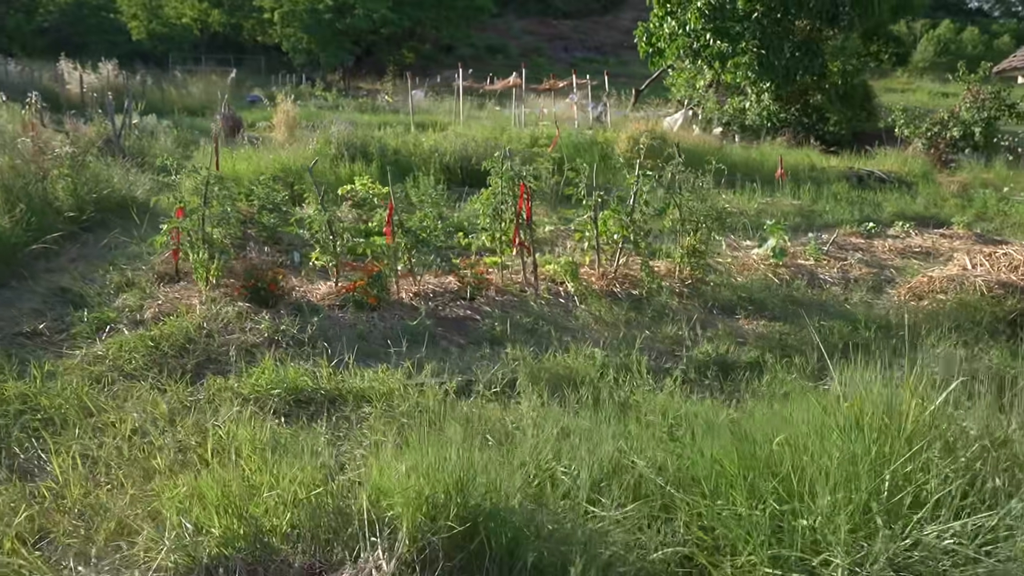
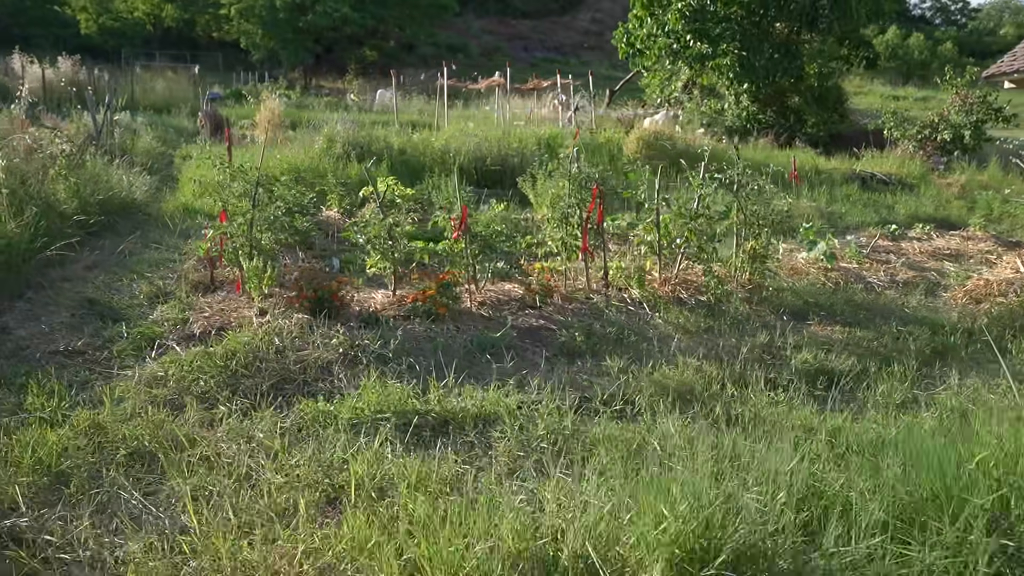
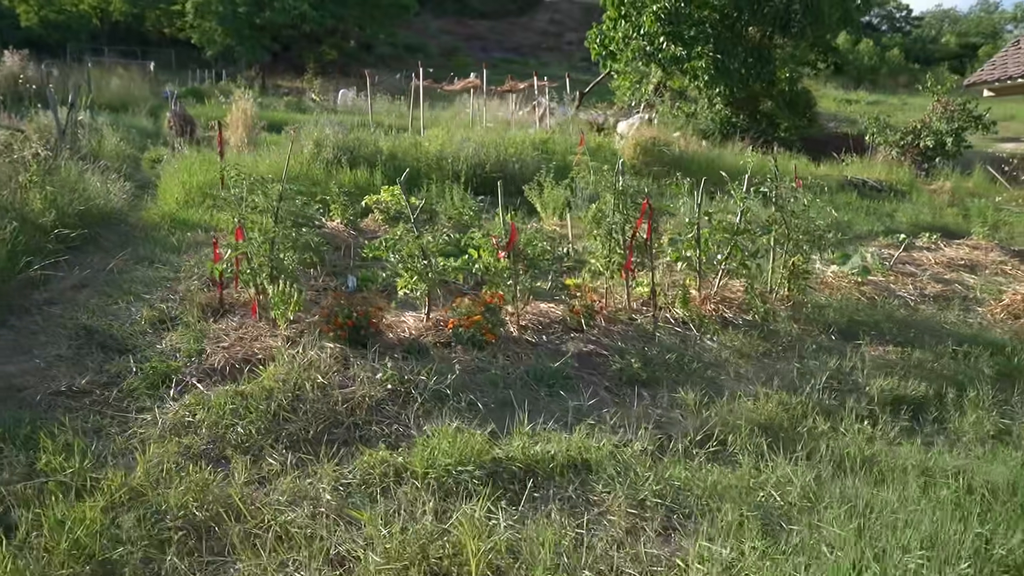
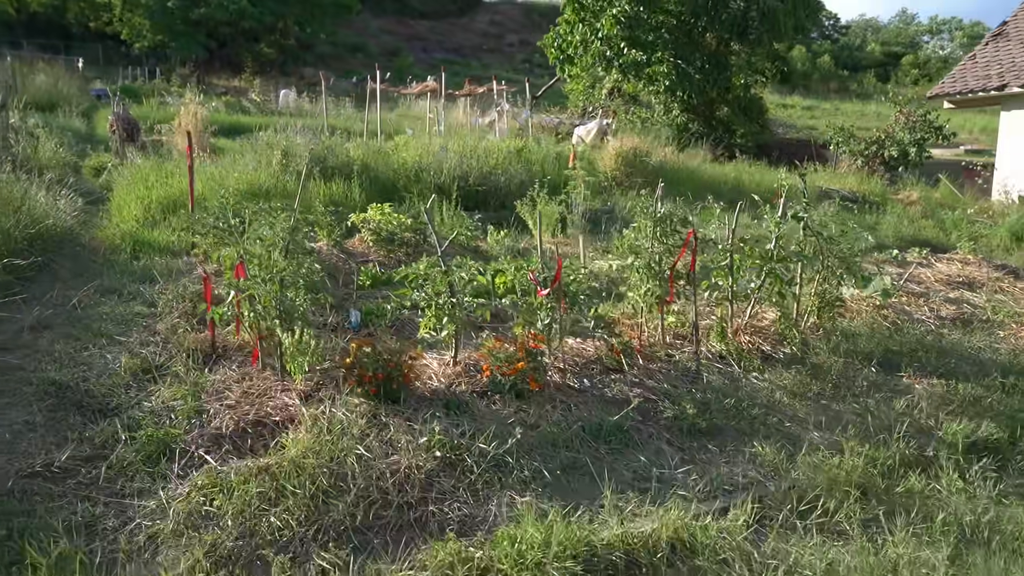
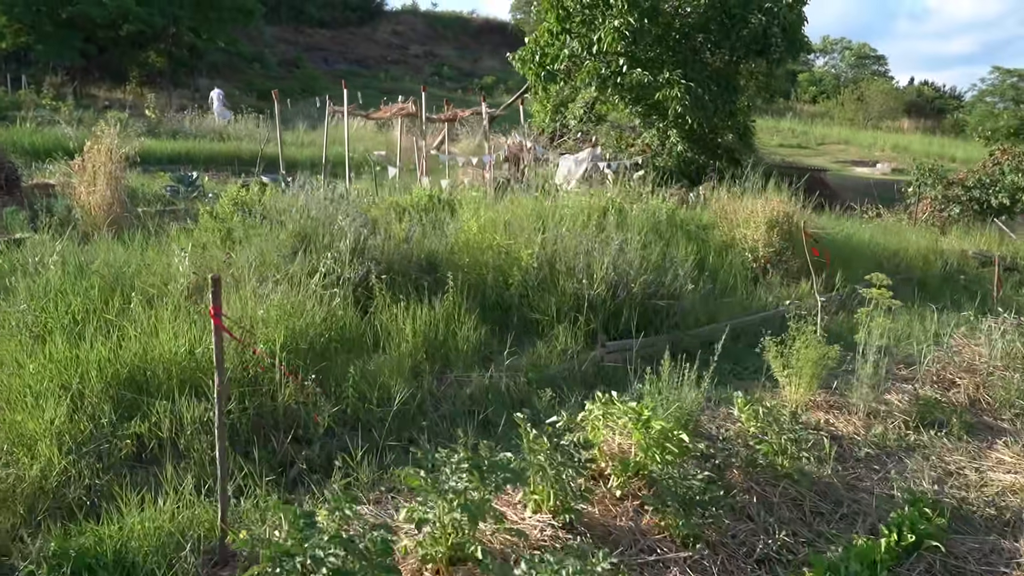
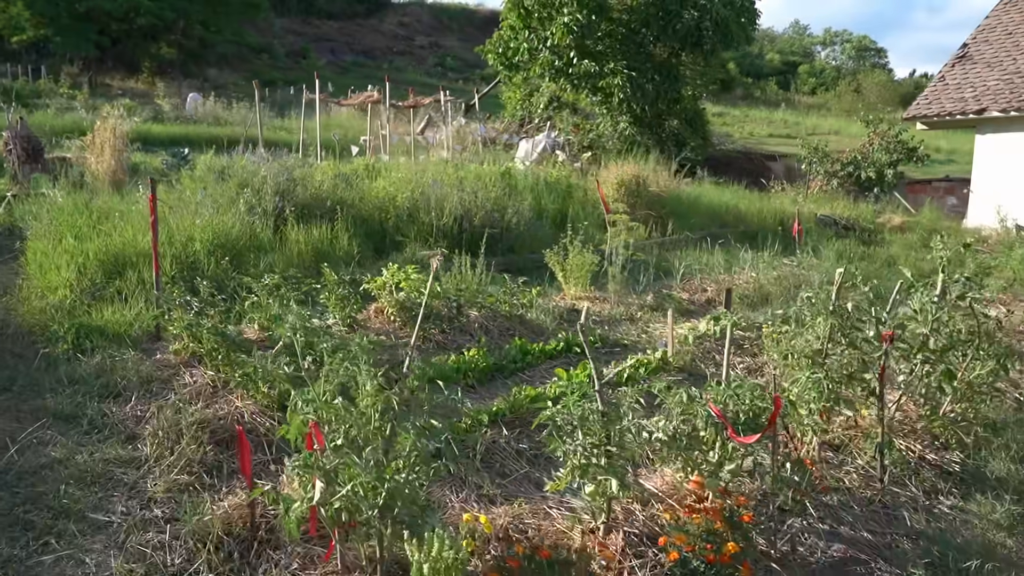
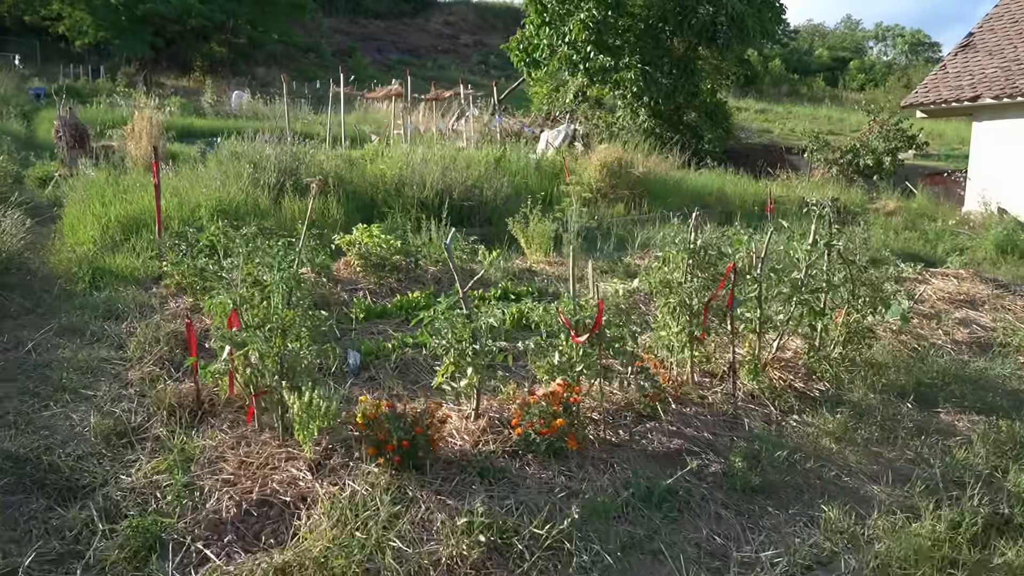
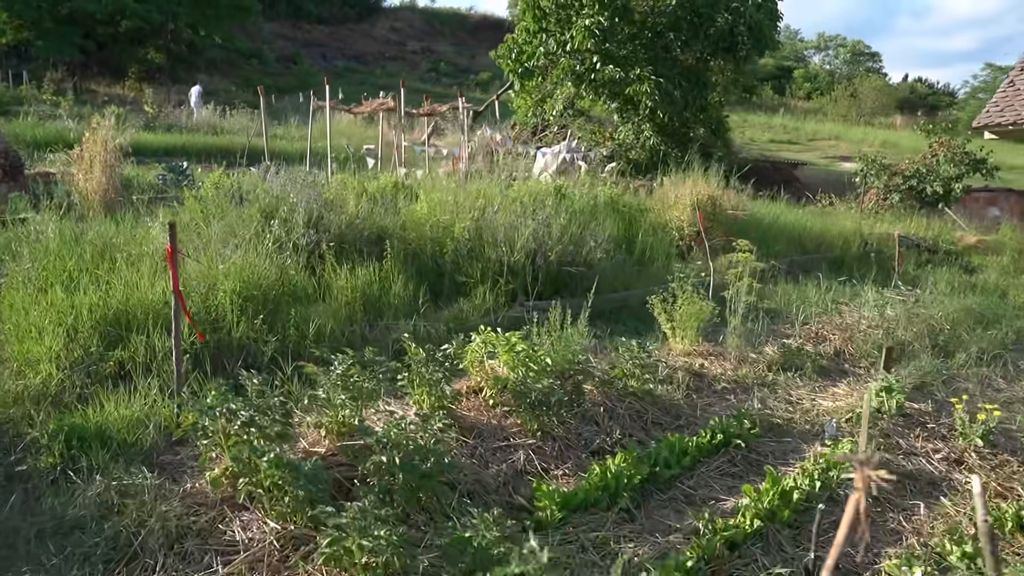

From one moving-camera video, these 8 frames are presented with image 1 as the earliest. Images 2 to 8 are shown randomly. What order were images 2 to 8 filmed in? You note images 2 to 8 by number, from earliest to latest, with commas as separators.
2, 3, 4, 7, 6, 8, 5
